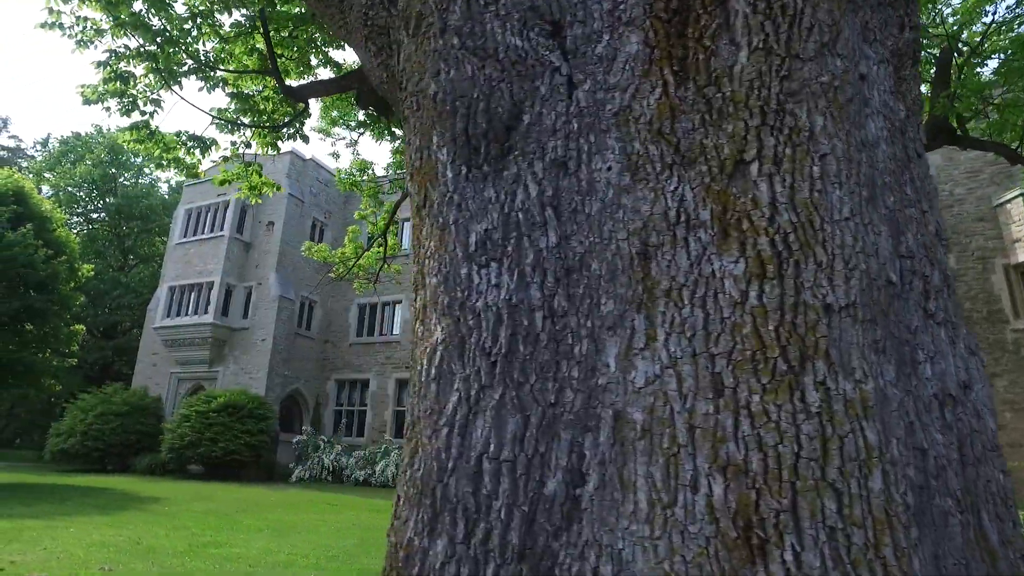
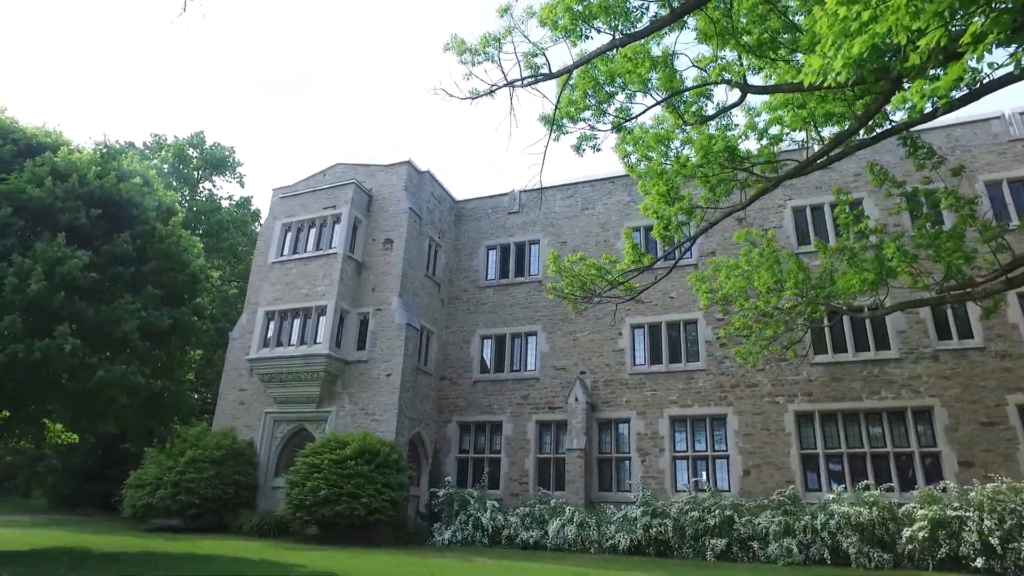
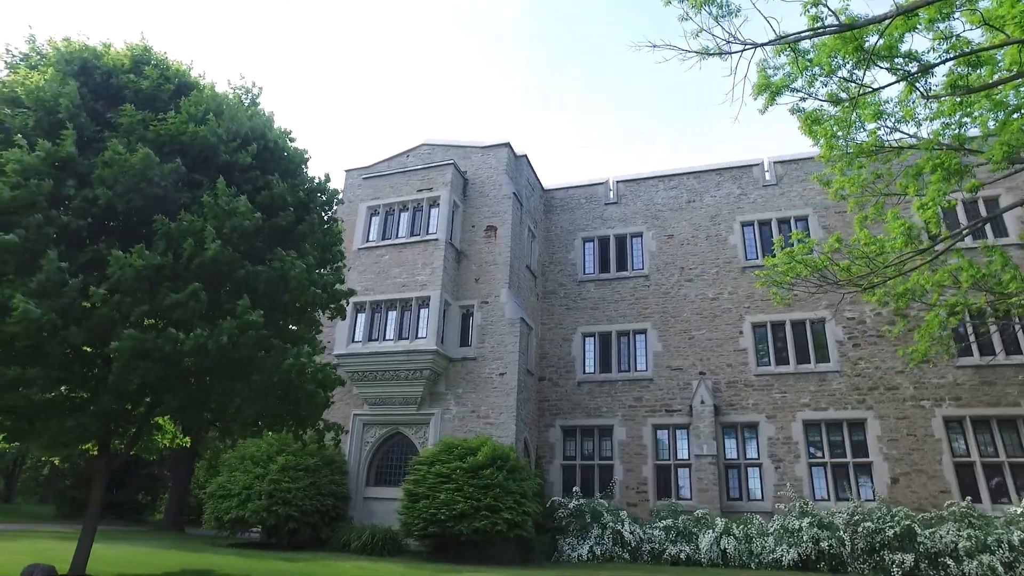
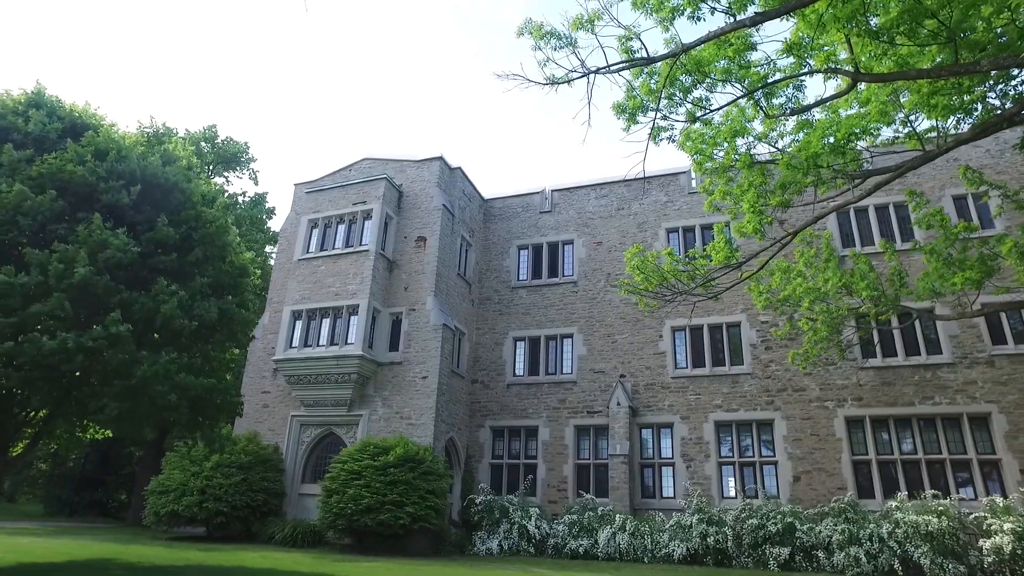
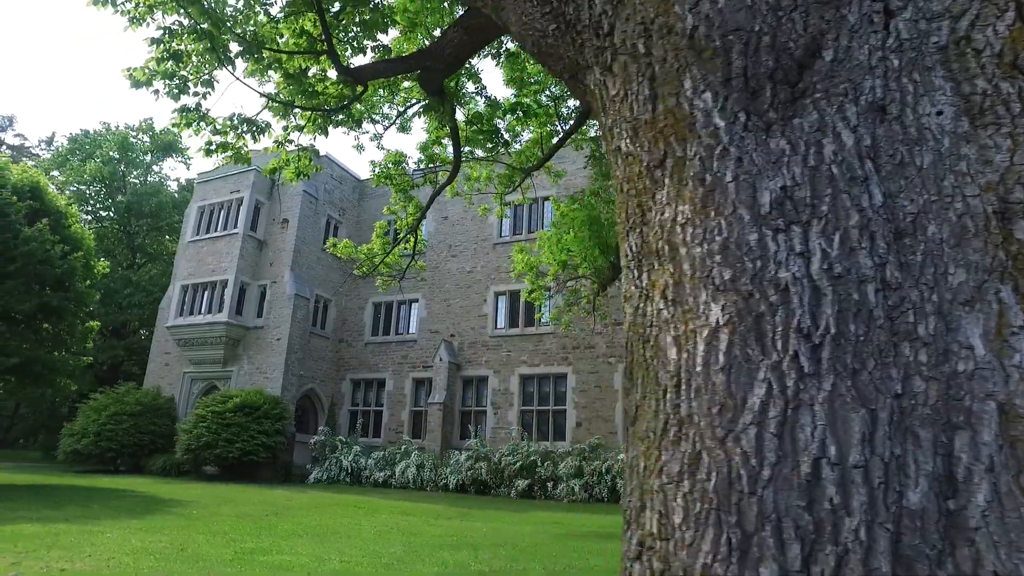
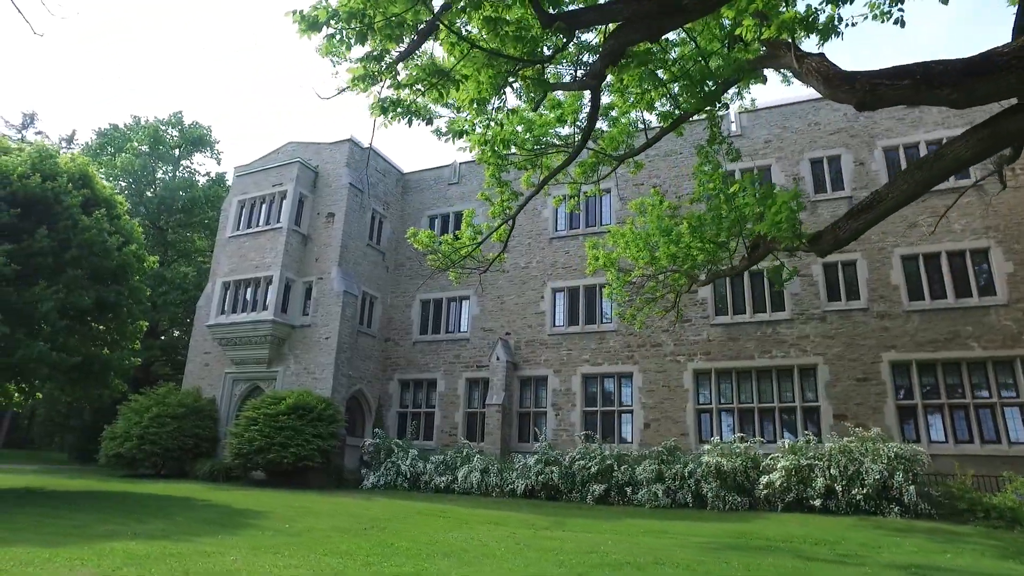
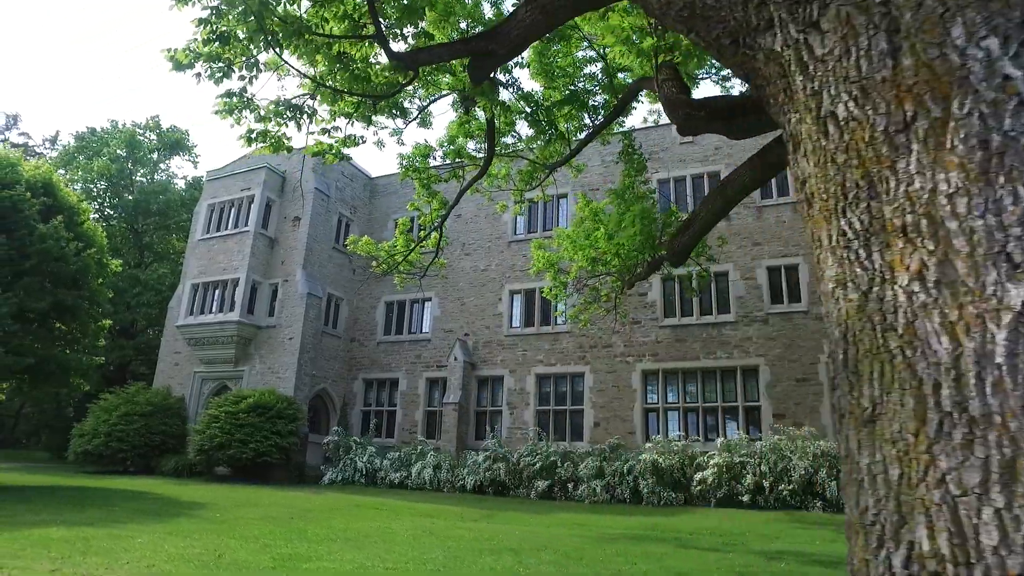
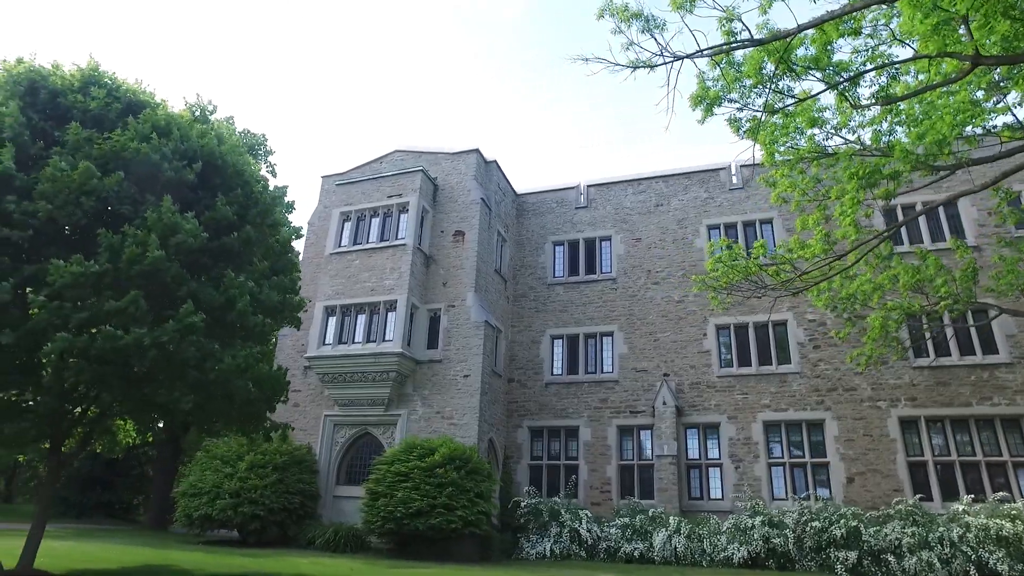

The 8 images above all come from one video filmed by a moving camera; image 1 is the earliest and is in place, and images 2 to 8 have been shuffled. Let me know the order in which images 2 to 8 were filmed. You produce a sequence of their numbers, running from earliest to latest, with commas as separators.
5, 7, 6, 2, 4, 8, 3
